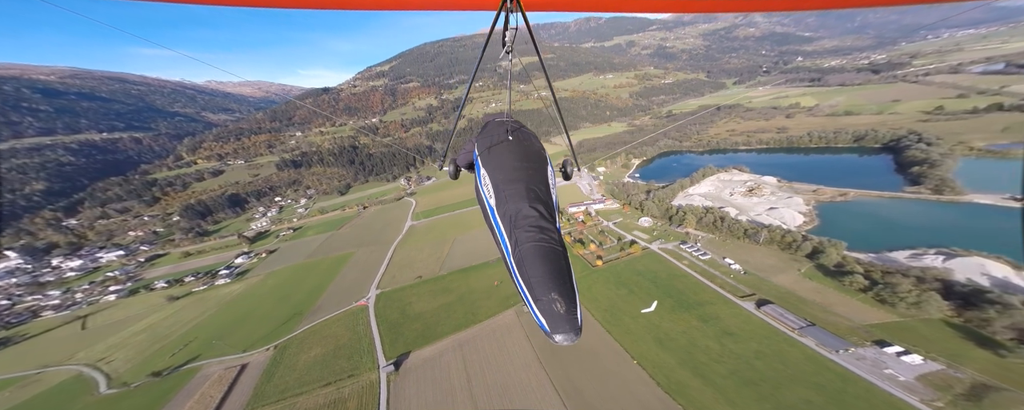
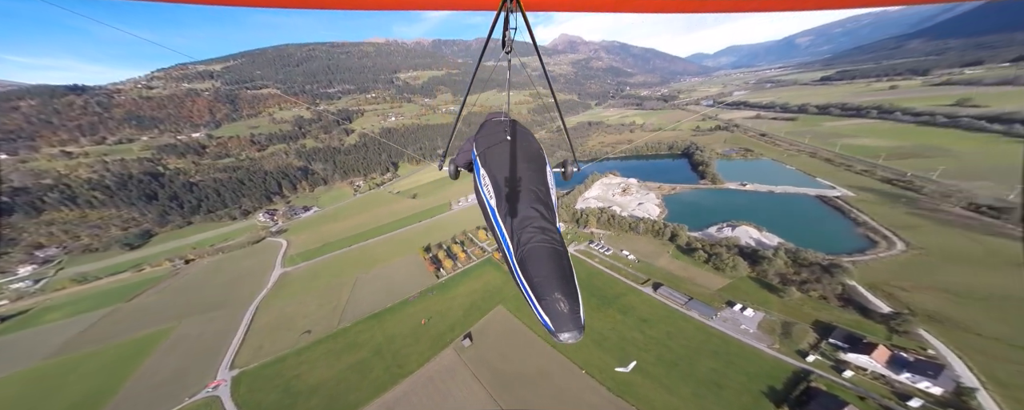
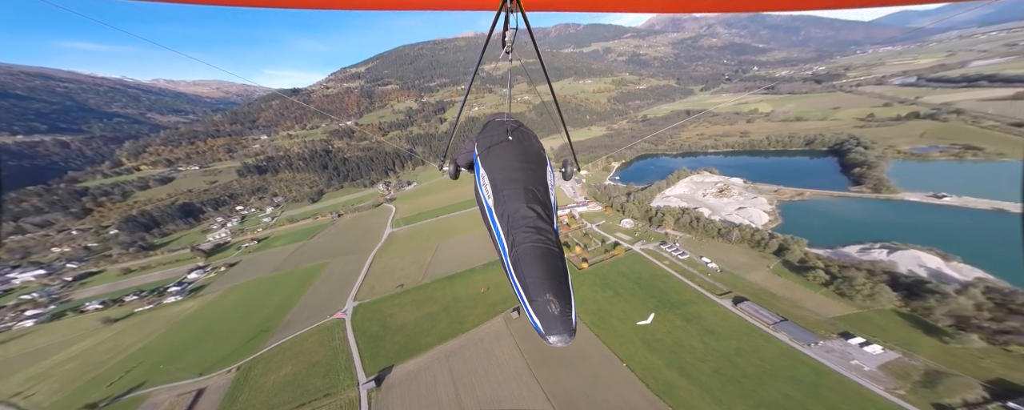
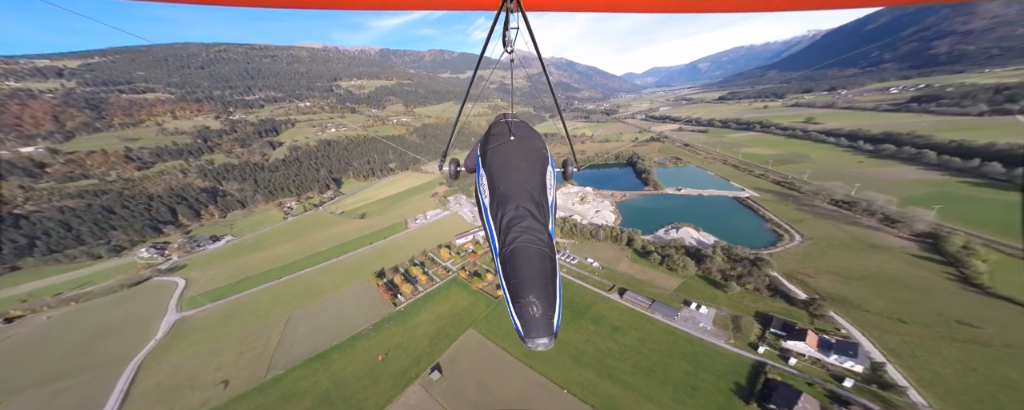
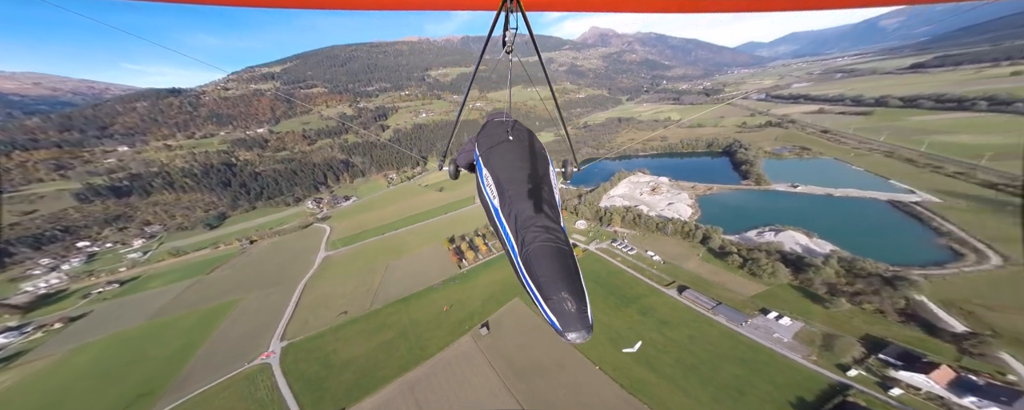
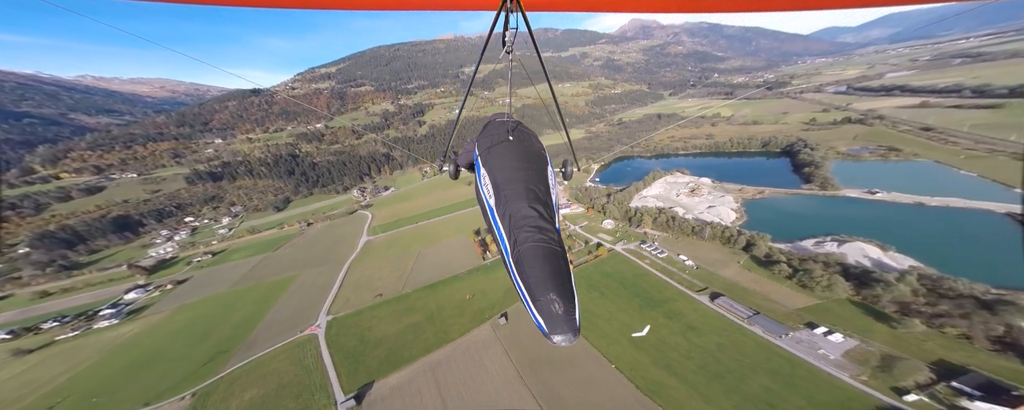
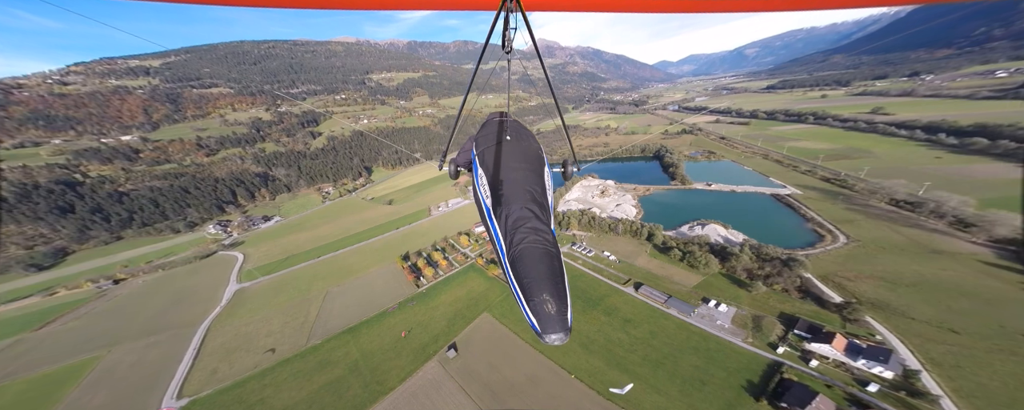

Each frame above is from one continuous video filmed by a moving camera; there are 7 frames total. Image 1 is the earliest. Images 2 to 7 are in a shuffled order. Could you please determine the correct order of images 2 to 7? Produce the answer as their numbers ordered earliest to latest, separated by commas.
3, 6, 5, 2, 7, 4
